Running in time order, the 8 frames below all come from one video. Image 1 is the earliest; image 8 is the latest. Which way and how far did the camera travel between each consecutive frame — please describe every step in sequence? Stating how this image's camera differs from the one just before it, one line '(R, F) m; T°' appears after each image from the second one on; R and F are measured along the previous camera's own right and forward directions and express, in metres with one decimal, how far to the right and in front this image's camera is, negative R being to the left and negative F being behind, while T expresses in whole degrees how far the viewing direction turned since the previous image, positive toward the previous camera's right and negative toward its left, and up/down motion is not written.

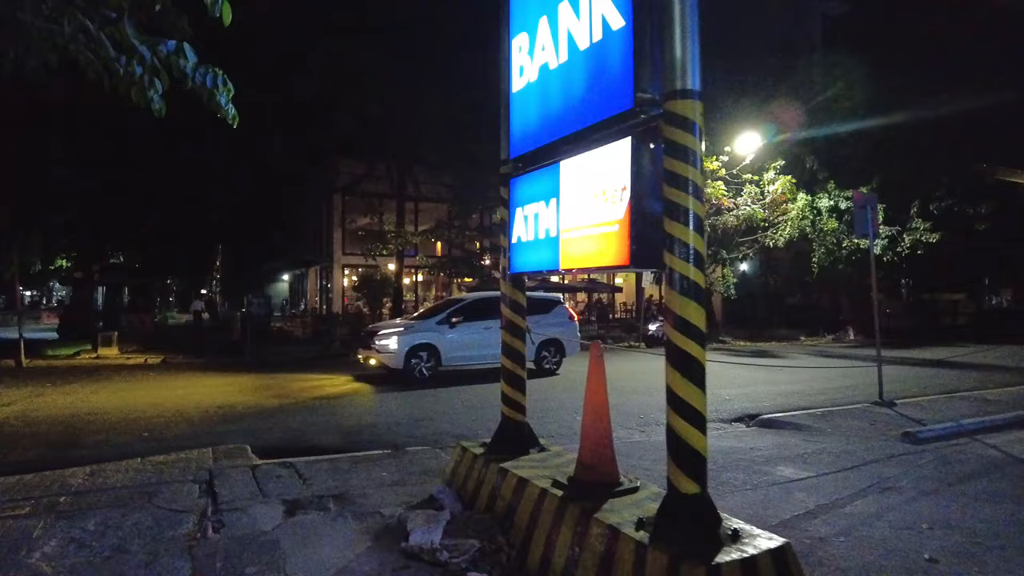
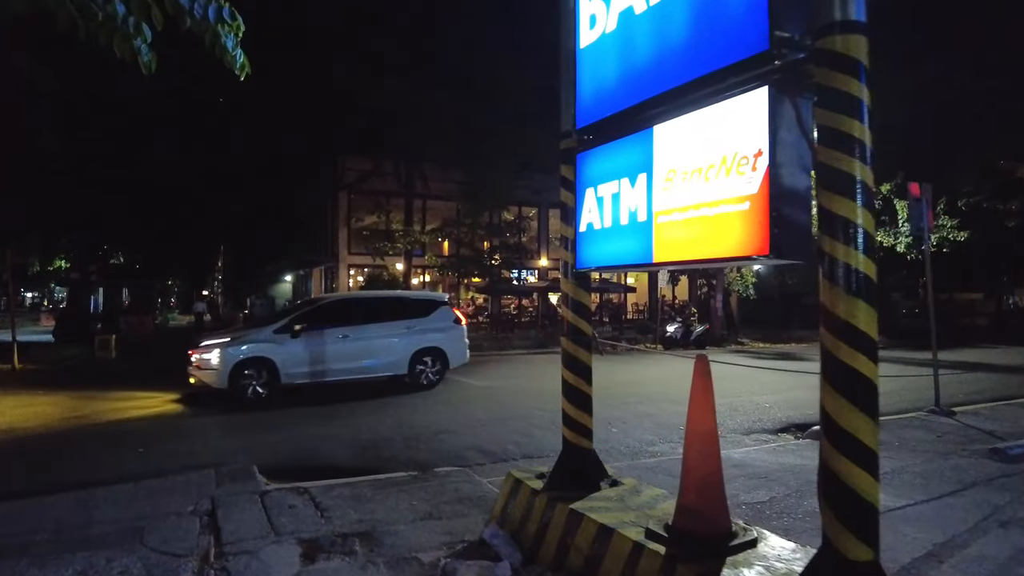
(-0.4, +0.9) m; 0°
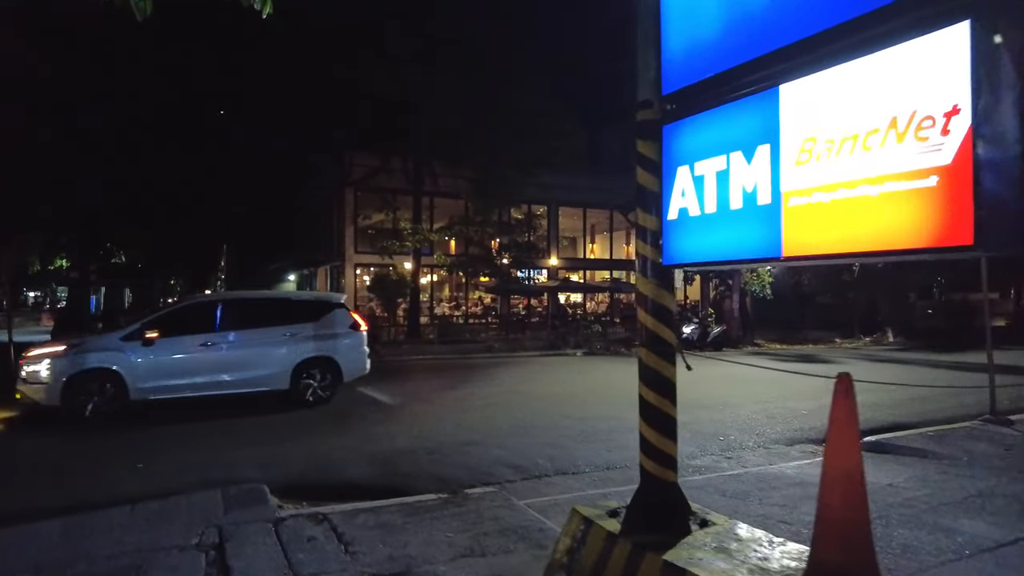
(-0.3, +0.7) m; 0°
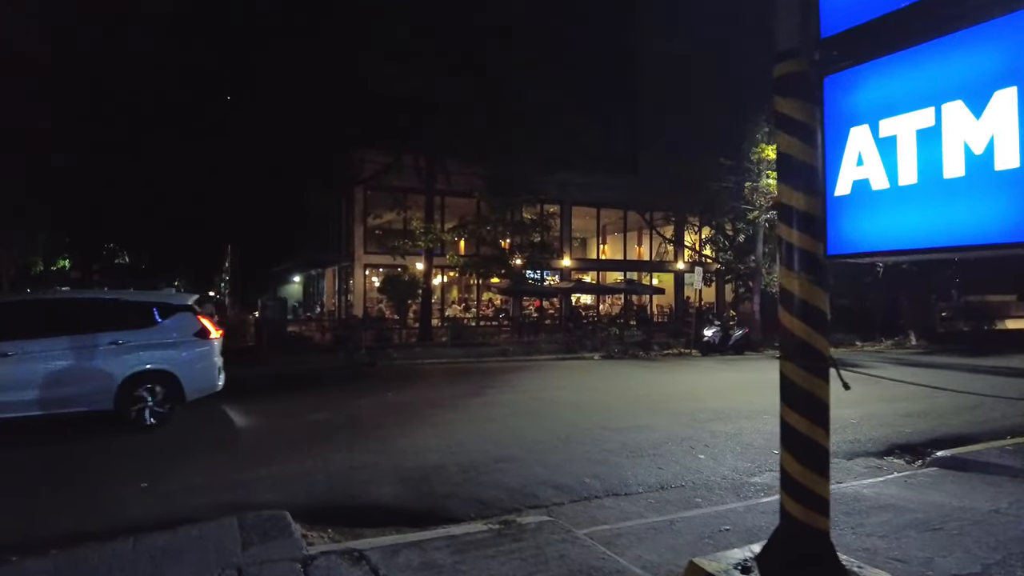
(-0.4, +0.7) m; 0°
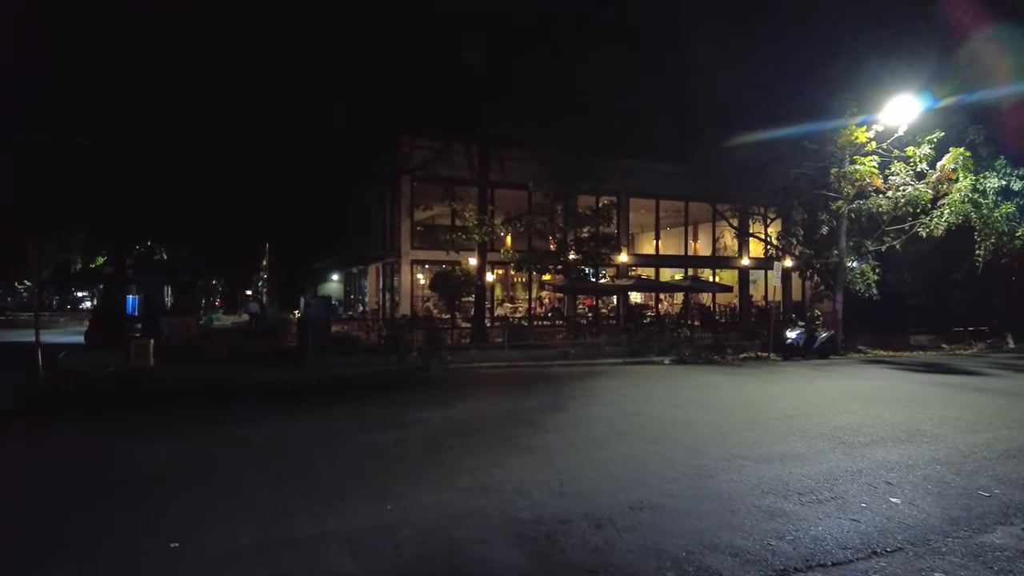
(-0.9, +1.8) m; -3°
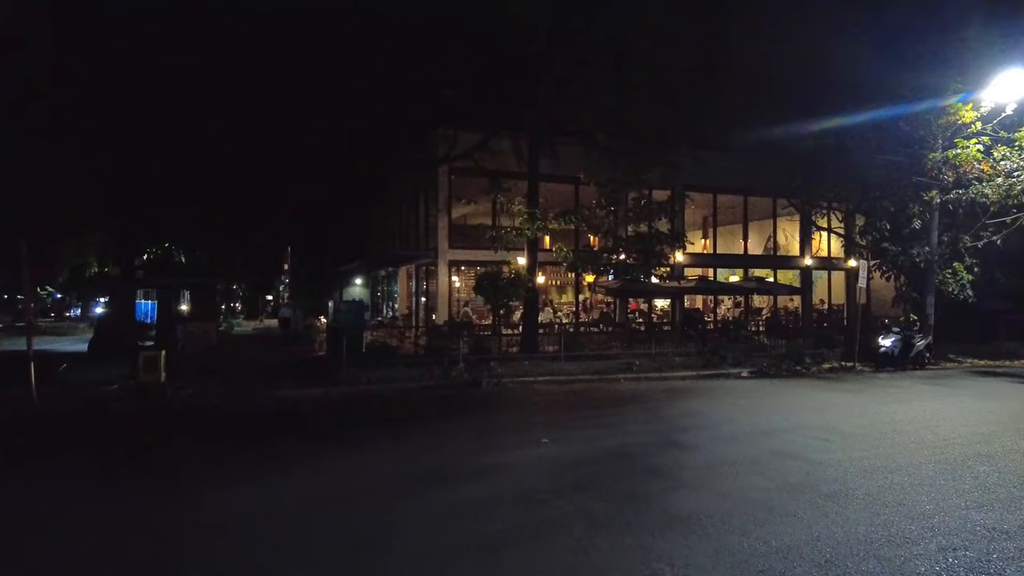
(-1.0, +2.3) m; -1°
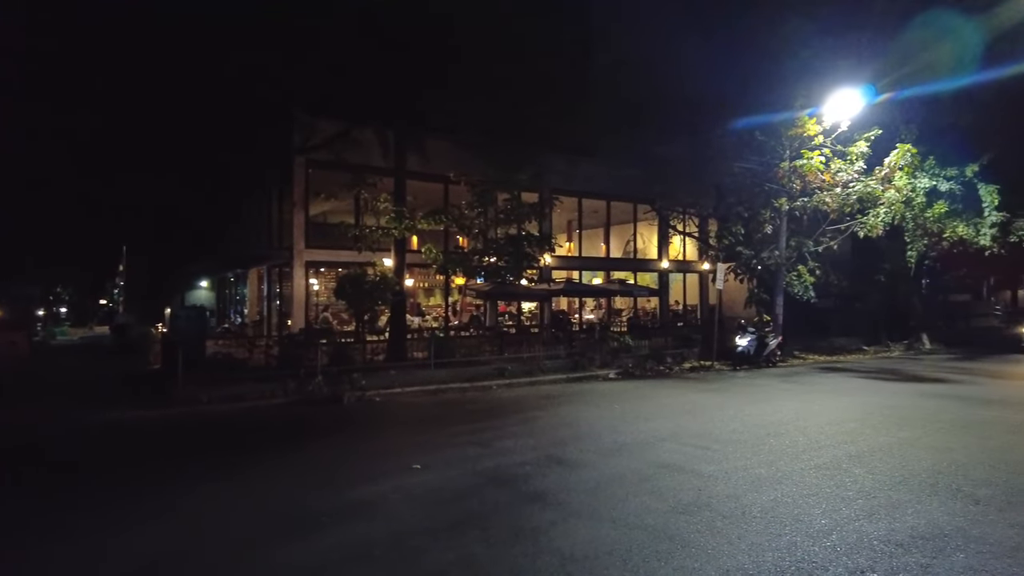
(0.0, +0.9) m; +12°
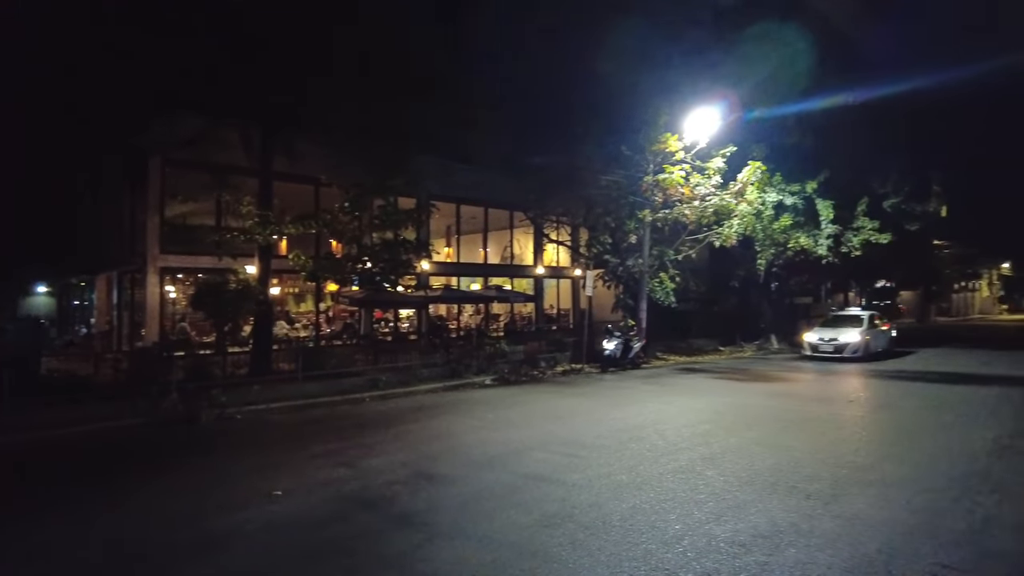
(+0.1, 0.0) m; +10°
